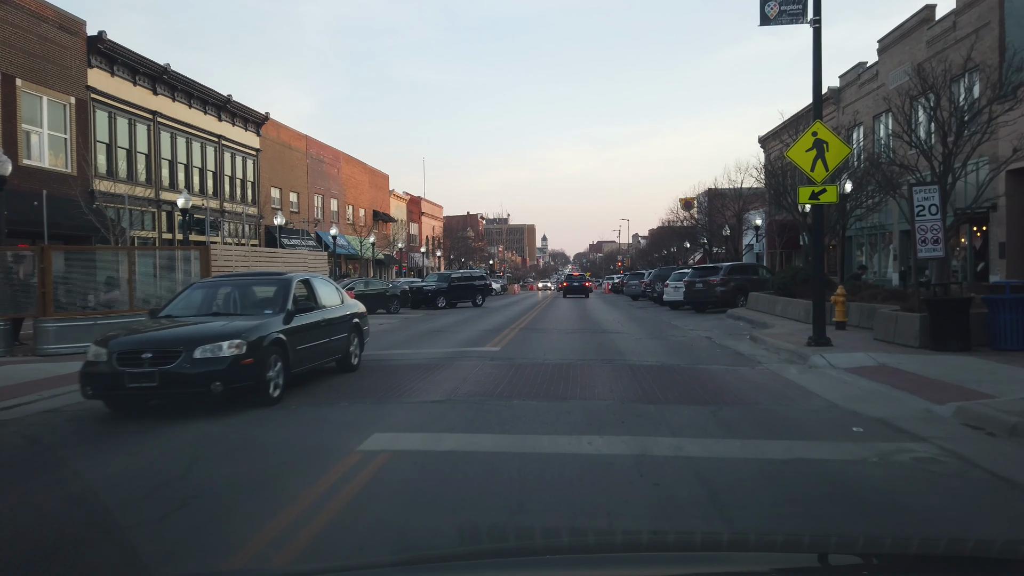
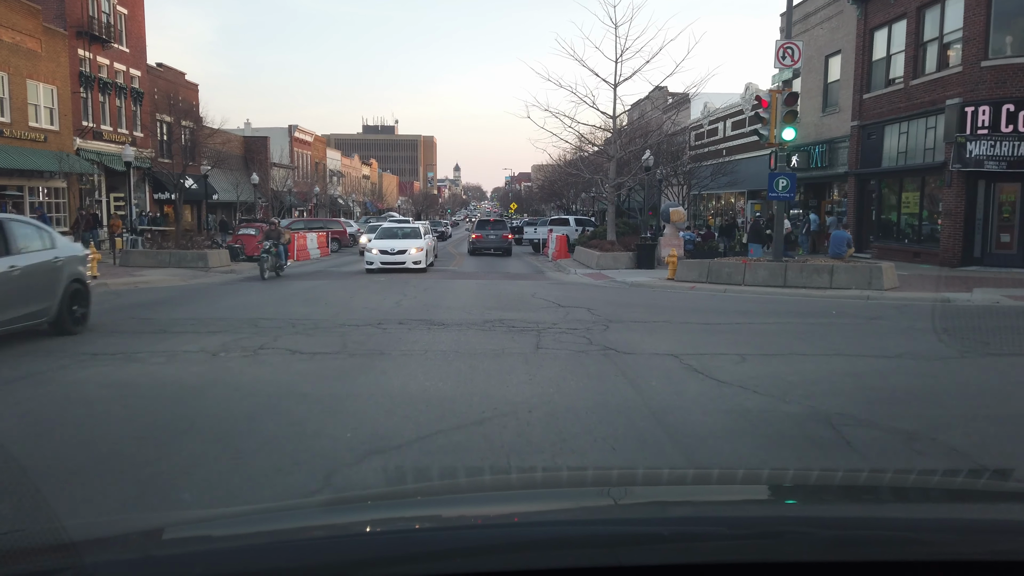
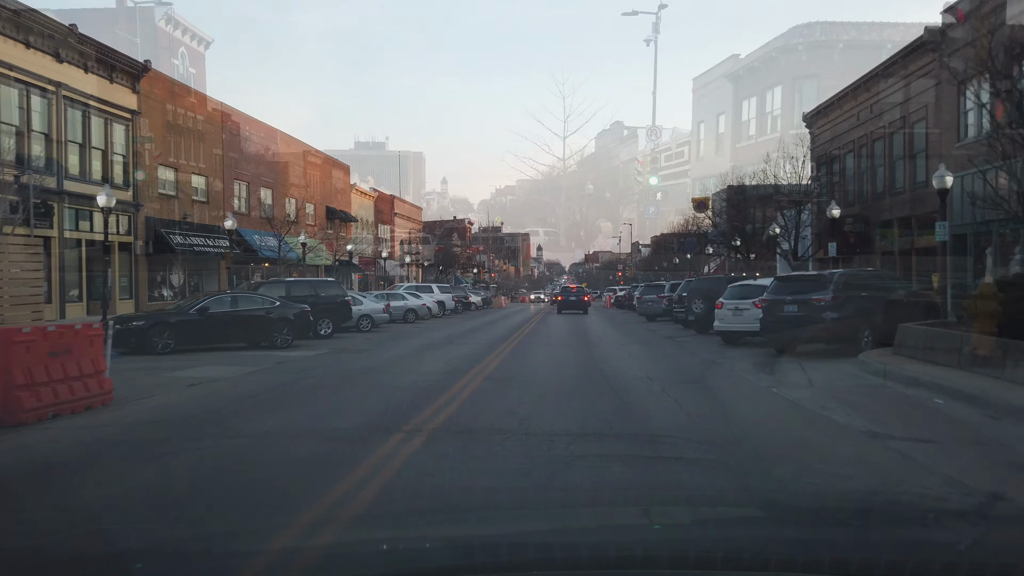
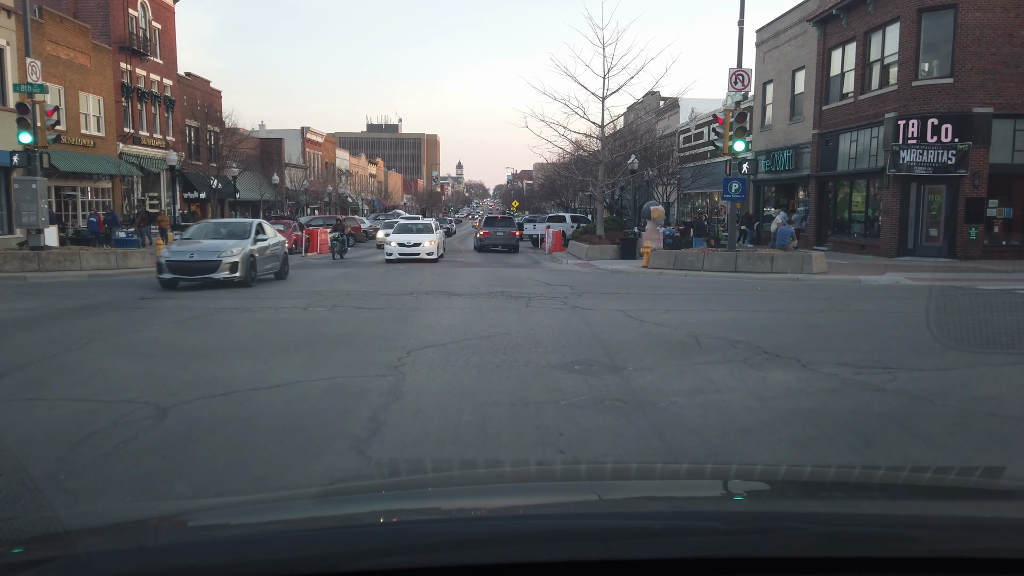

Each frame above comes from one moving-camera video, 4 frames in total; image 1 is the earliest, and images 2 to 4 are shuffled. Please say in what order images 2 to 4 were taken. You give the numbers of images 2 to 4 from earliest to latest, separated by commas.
3, 4, 2
